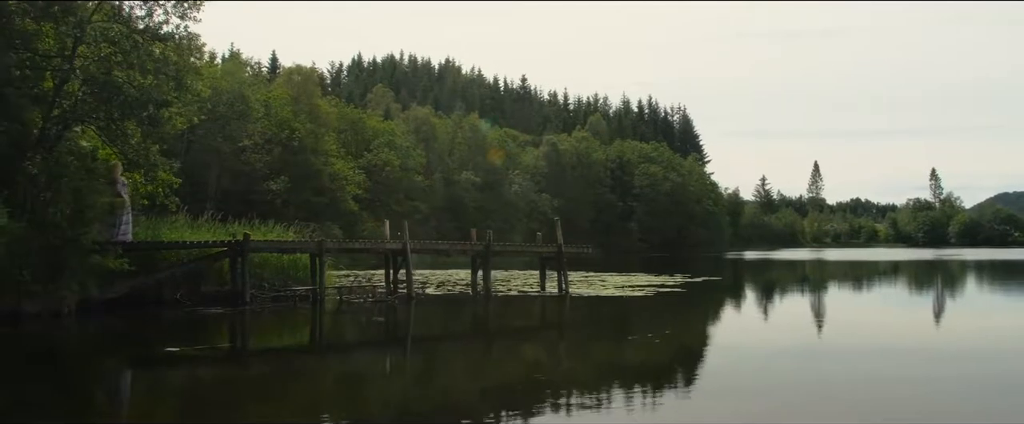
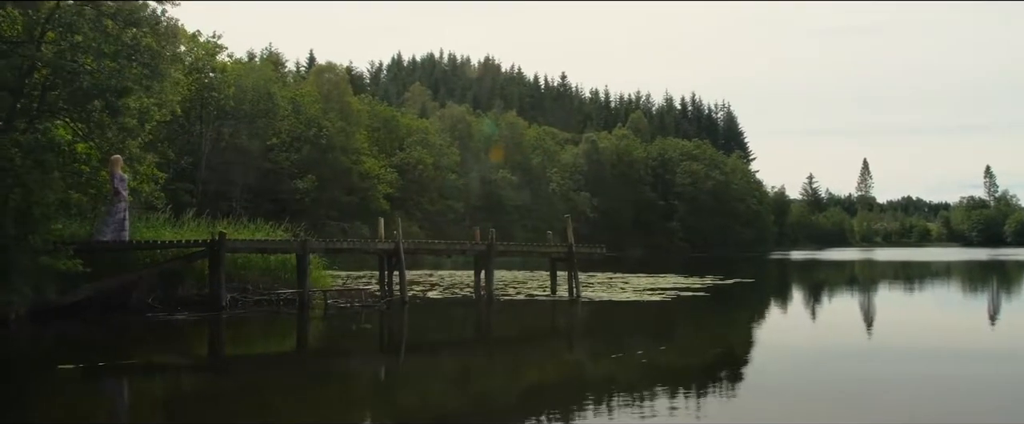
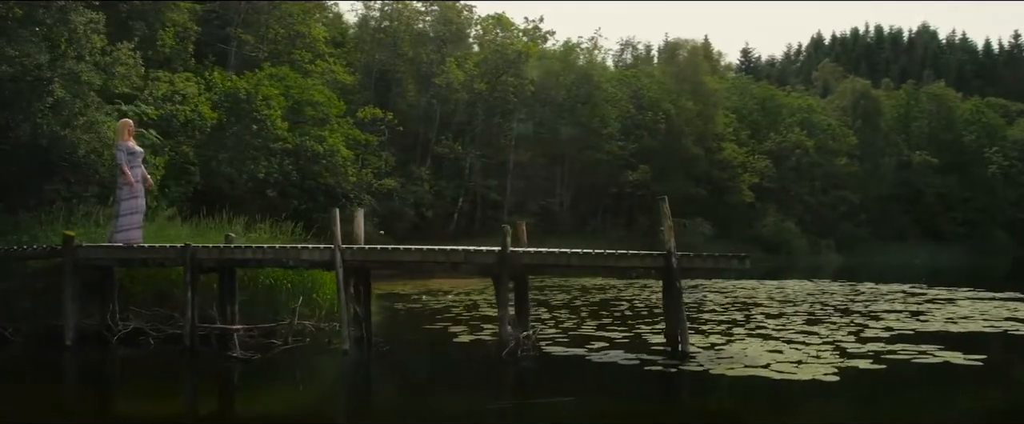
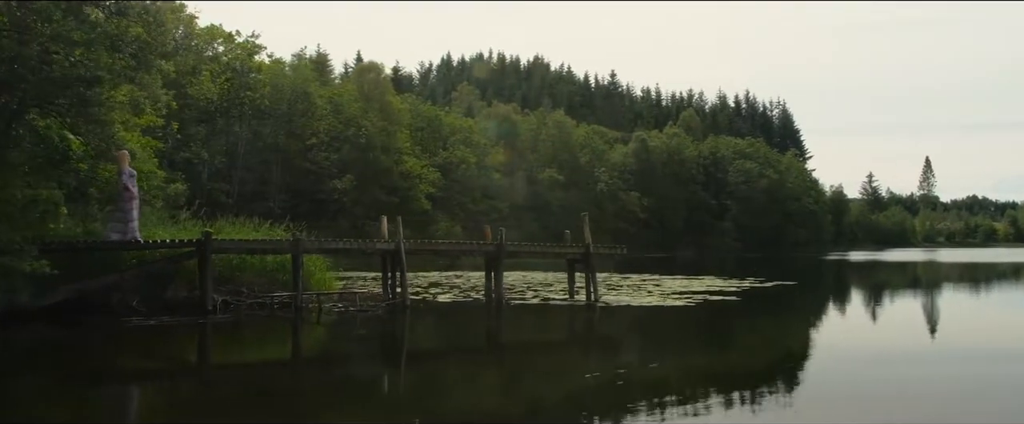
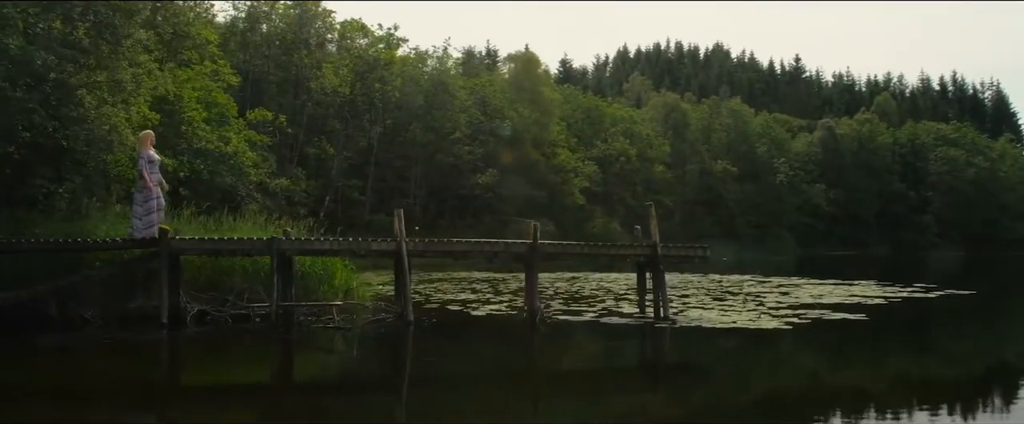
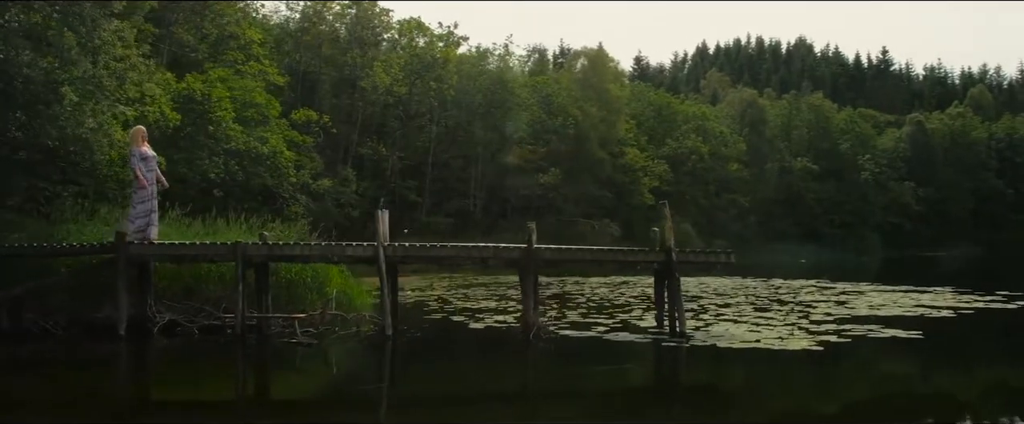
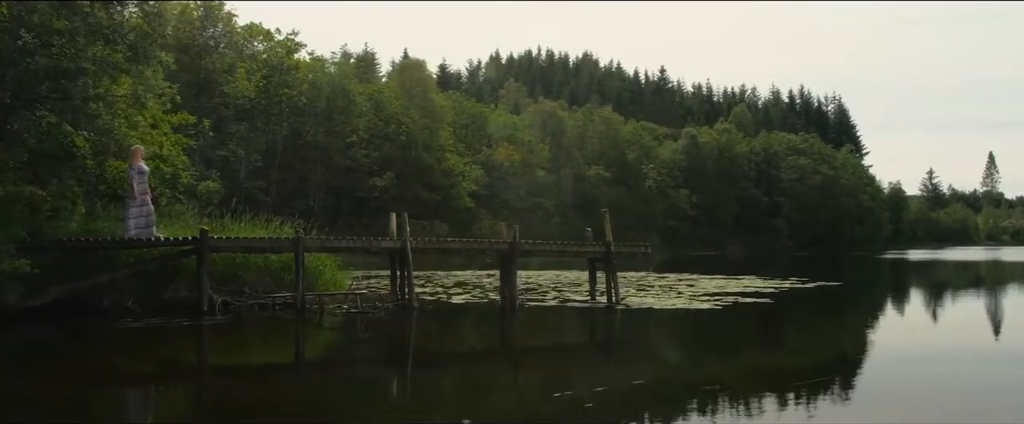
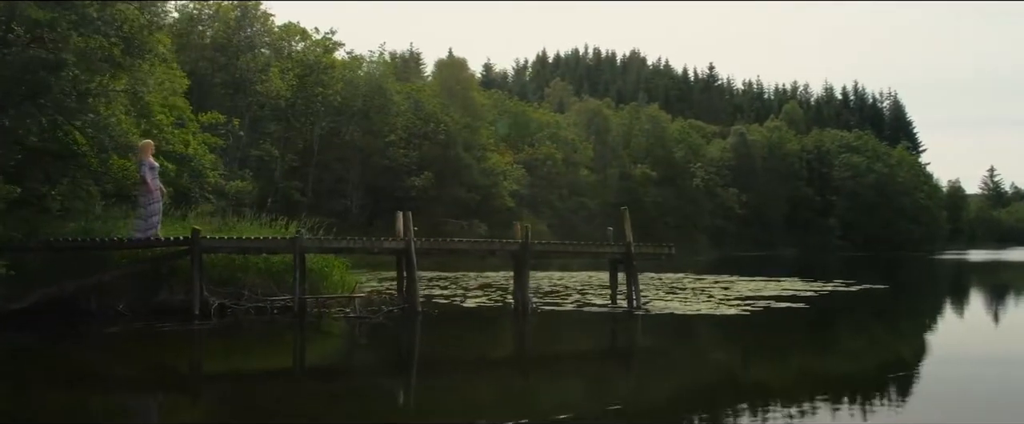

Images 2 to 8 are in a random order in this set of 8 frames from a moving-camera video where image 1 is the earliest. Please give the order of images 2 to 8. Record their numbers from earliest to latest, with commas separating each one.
2, 4, 7, 8, 5, 6, 3
